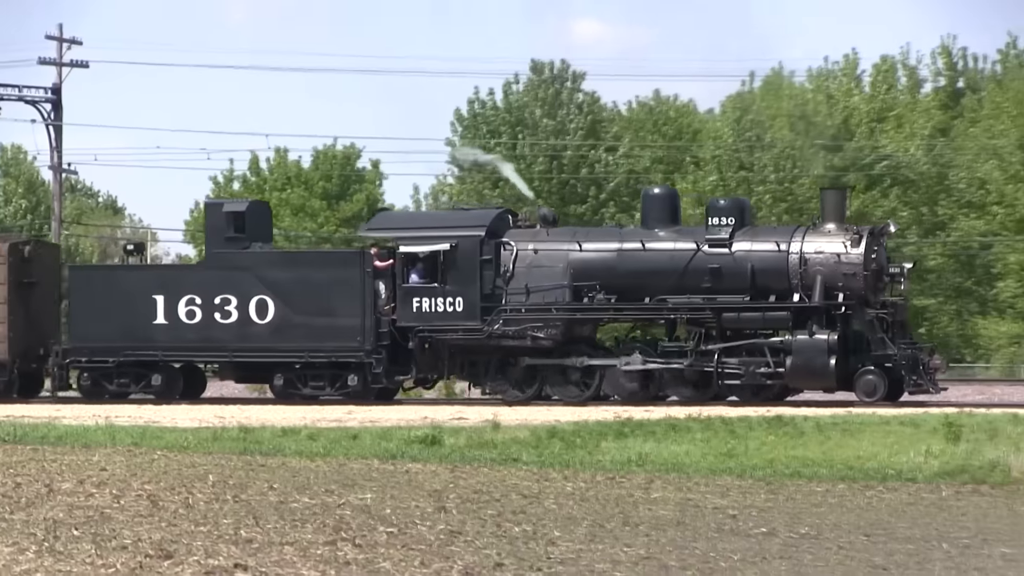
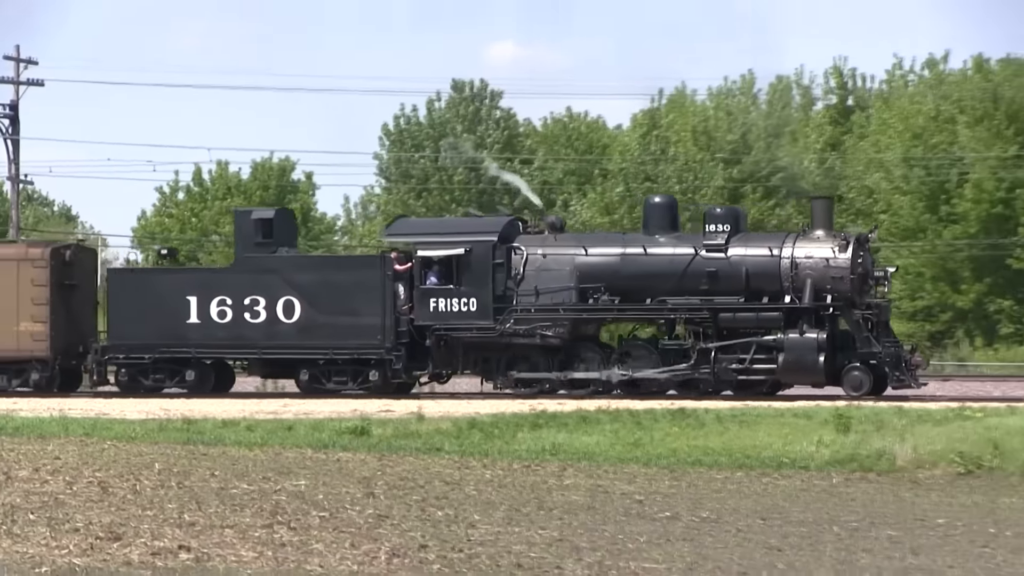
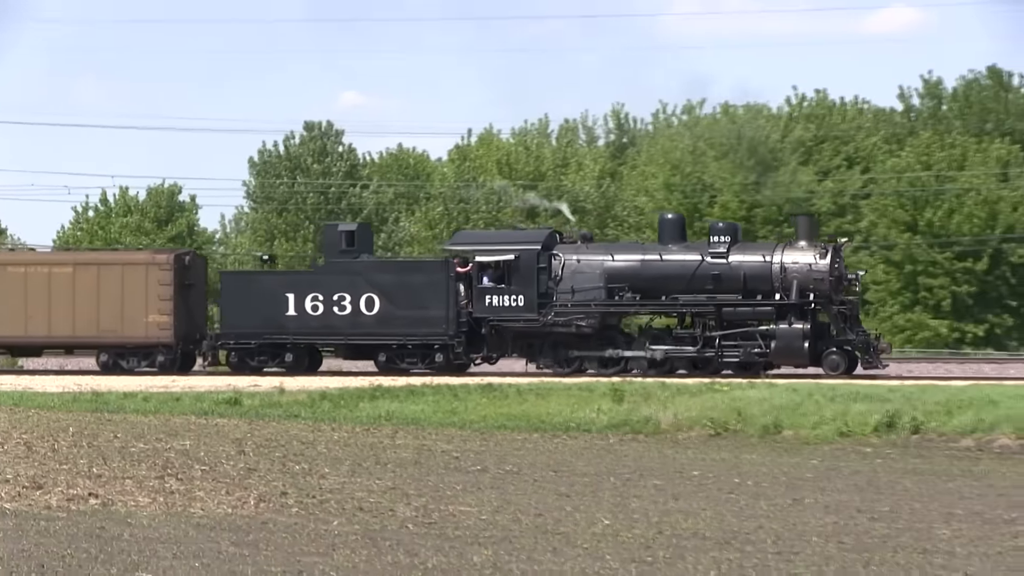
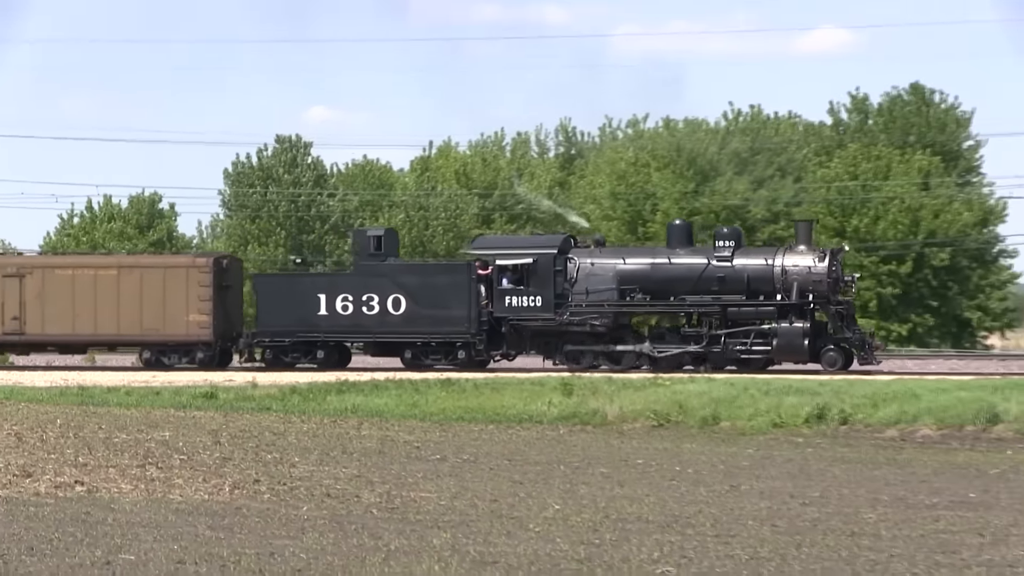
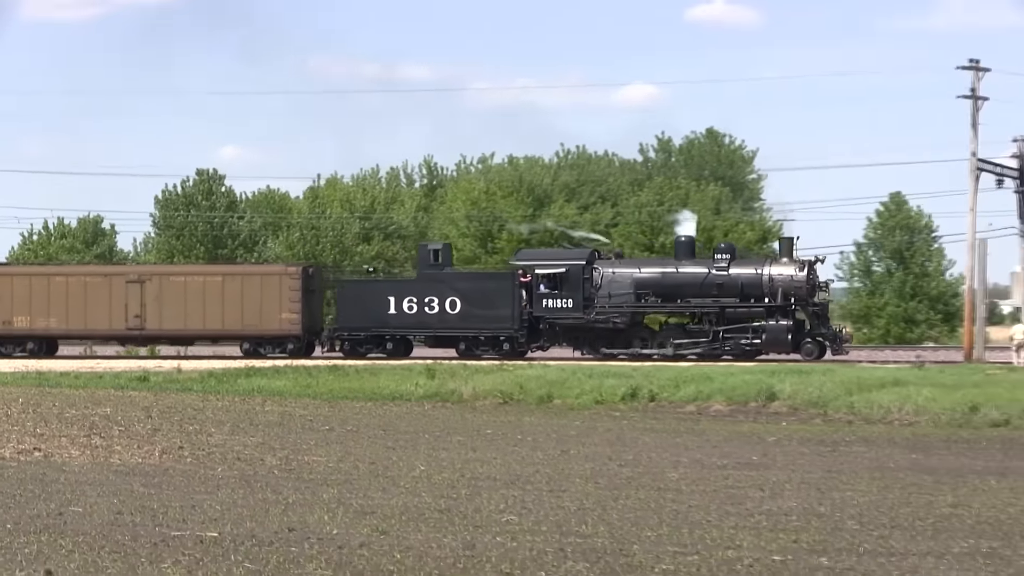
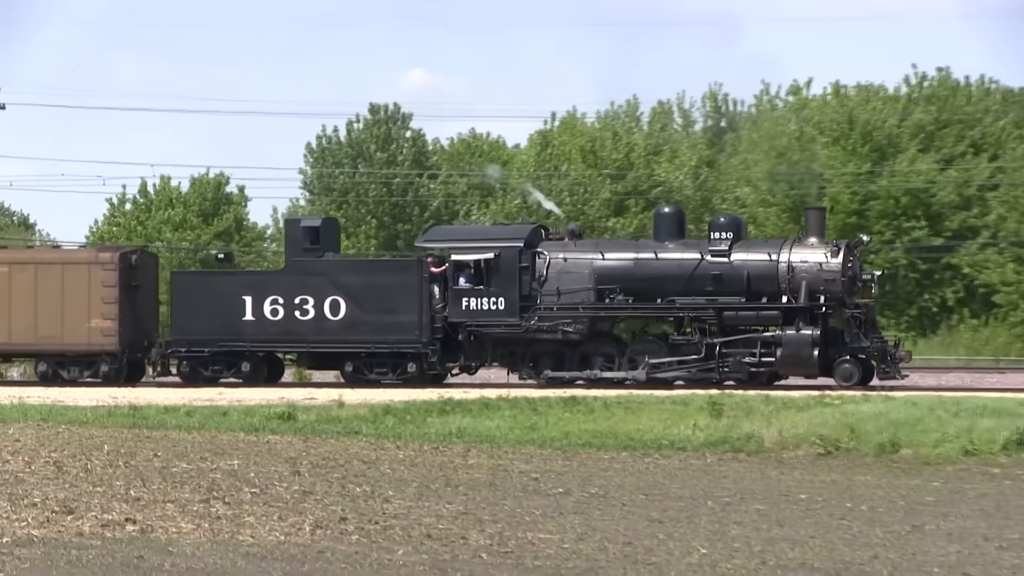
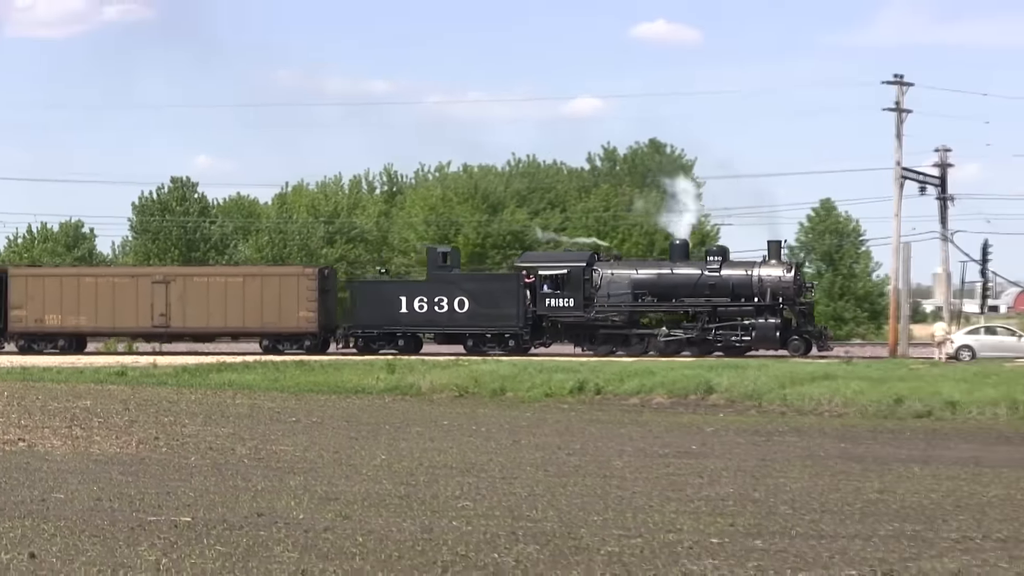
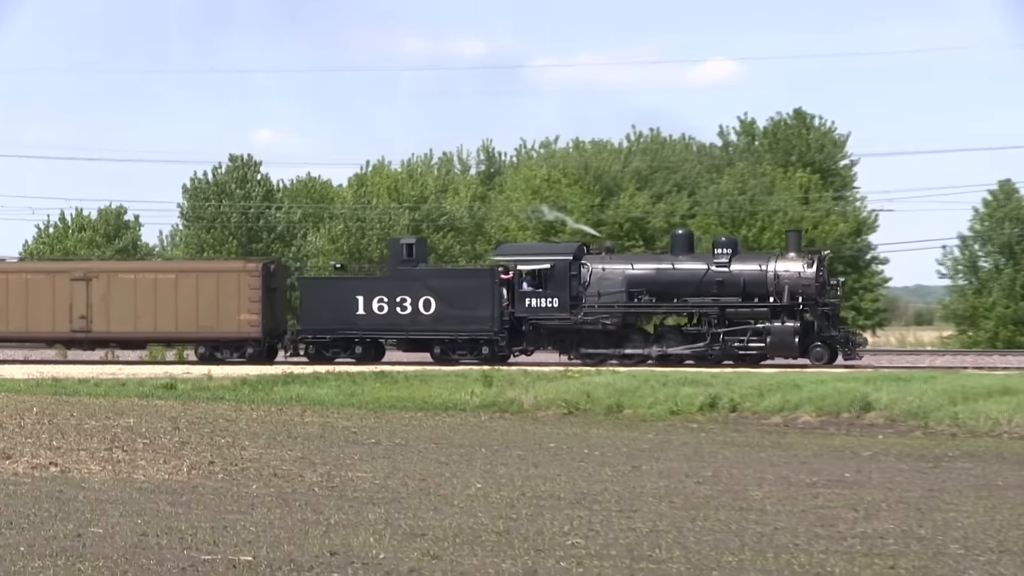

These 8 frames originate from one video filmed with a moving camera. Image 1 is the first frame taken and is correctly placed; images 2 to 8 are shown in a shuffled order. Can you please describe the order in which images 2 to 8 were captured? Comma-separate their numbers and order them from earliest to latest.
2, 6, 3, 4, 8, 5, 7
